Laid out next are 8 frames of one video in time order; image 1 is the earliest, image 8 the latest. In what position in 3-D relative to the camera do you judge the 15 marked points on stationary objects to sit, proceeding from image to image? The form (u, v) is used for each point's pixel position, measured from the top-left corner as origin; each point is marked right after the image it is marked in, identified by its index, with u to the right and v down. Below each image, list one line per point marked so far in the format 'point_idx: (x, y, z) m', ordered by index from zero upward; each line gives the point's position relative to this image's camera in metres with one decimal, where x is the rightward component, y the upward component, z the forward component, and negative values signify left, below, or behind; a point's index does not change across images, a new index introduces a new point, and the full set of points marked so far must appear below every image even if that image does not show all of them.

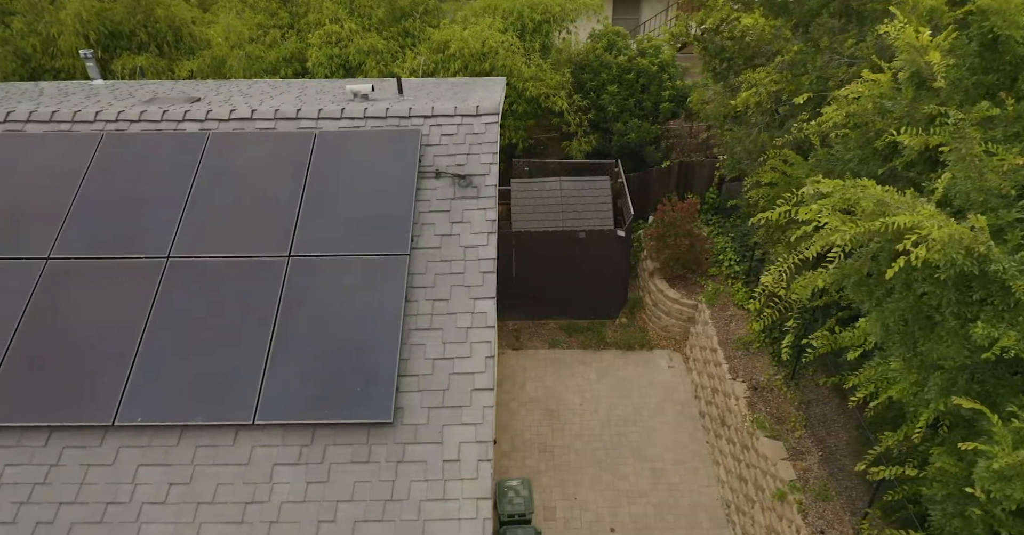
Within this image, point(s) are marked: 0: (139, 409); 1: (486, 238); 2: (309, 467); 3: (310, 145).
0: (-3.3, -1.3, +5.5) m
1: (-0.3, +0.3, +6.4) m
2: (-1.7, -1.7, +5.3) m
3: (-2.3, +1.4, +7.0) m
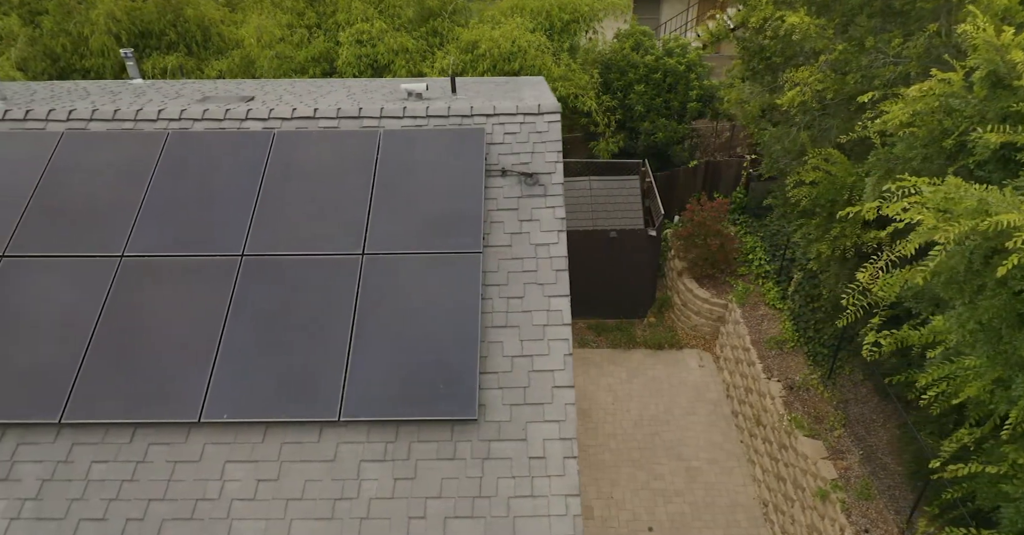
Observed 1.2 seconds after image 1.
0: (-2.6, -1.3, +5.5) m
1: (+0.5, +0.3, +6.4) m
2: (-1.0, -1.7, +5.3) m
3: (-1.6, +1.4, +7.0) m
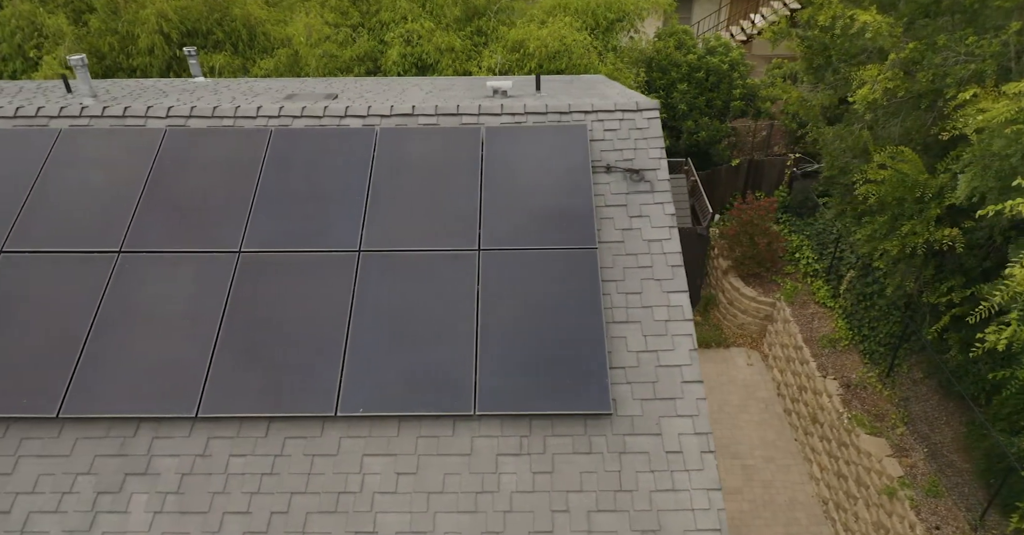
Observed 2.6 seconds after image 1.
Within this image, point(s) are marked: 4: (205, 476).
0: (-1.4, -1.2, +5.5) m
1: (+1.7, +0.4, +6.4) m
2: (+0.2, -1.7, +5.3) m
3: (-0.4, +1.5, +7.0) m
4: (-2.7, -1.8, +5.3) m
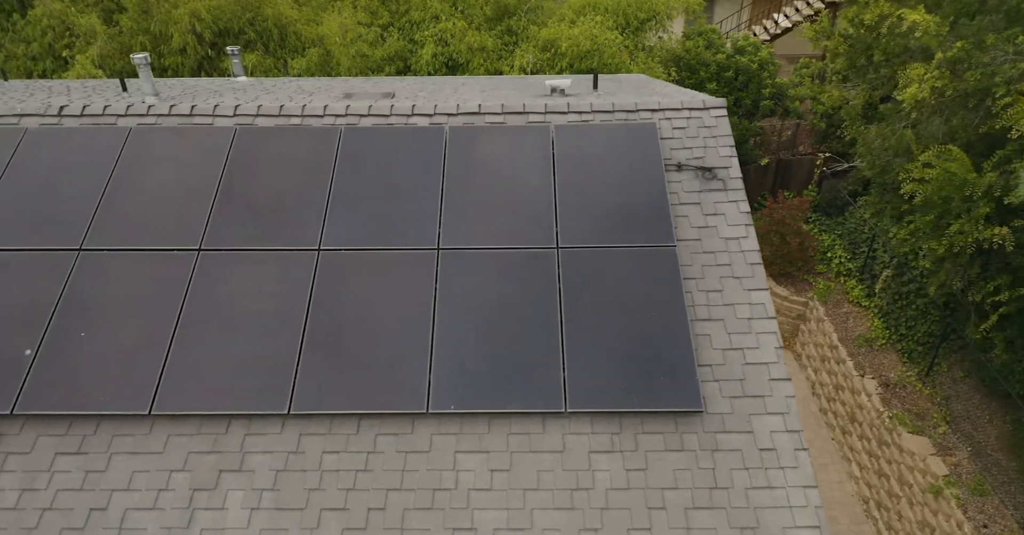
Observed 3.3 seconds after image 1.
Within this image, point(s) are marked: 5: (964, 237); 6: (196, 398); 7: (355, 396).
0: (-0.6, -1.2, +5.5) m
1: (+2.5, +0.4, +6.4) m
2: (+1.0, -1.6, +5.3) m
3: (+0.4, +1.5, +7.0) m
4: (-1.8, -1.8, +5.3) m
5: (+7.5, +0.5, +10.1) m
6: (-2.9, -1.2, +5.6) m
7: (-1.4, -1.2, +5.6) m
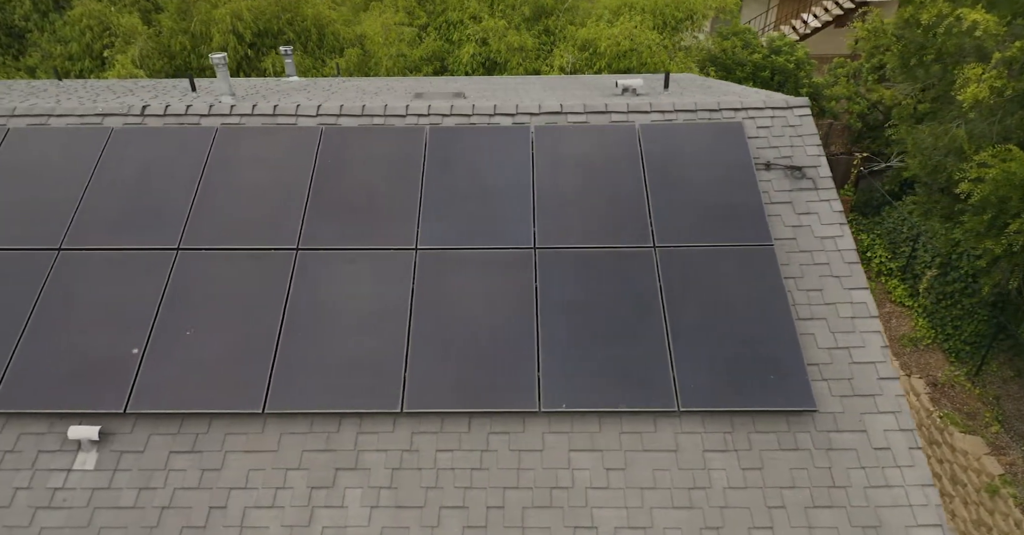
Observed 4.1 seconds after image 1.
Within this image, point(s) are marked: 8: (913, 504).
0: (+0.5, -1.2, +5.6) m
1: (+3.5, +0.4, +6.4) m
2: (+2.0, -1.6, +5.3) m
3: (+1.4, +1.5, +7.0) m
4: (-0.8, -1.8, +5.3) m
5: (+8.5, +0.5, +10.1) m
6: (-1.9, -1.2, +5.6) m
7: (-0.4, -1.2, +5.6) m
8: (+3.3, -2.0, +5.1) m
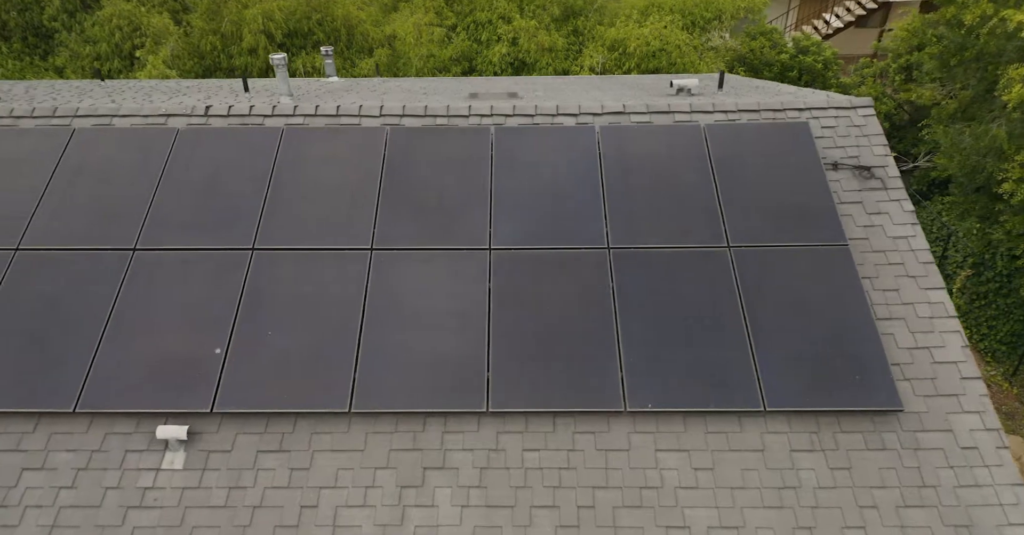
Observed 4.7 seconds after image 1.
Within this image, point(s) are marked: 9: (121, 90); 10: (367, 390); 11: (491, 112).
0: (+1.2, -1.2, +5.6) m
1: (+4.2, +0.4, +6.4) m
2: (+2.8, -1.6, +5.3) m
3: (+2.2, +1.5, +7.0) m
4: (-0.1, -1.8, +5.3) m
5: (+9.3, +0.5, +10.1) m
6: (-1.1, -1.2, +5.6) m
7: (+0.3, -1.2, +5.6) m
8: (+4.1, -2.0, +5.1) m
9: (-6.3, +2.9, +9.7) m
10: (-1.4, -1.1, +5.7) m
11: (-0.3, +1.9, +7.4) m
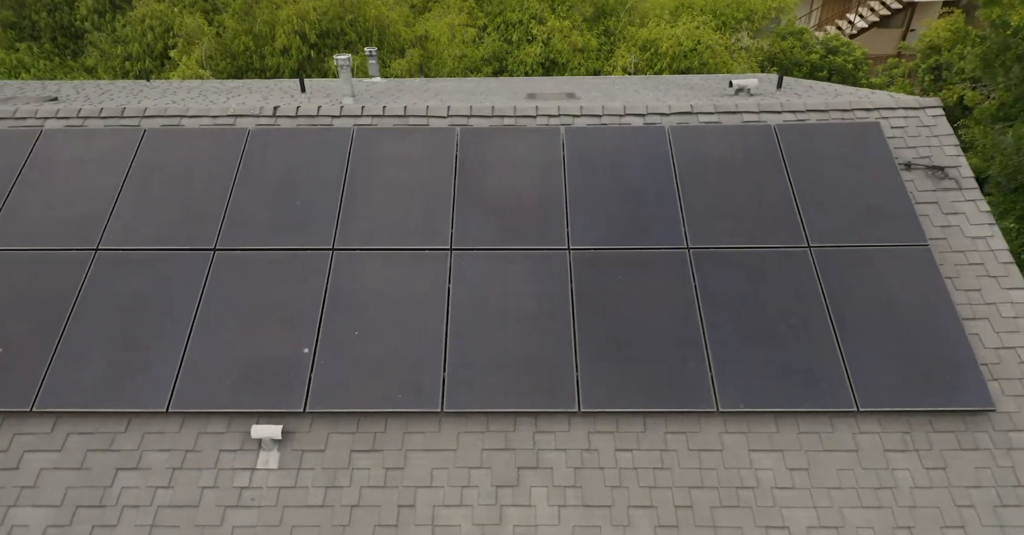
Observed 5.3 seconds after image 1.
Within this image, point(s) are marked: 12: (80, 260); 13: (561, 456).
0: (+2.1, -1.2, +5.6) m
1: (+5.1, +0.4, +6.5) m
2: (+3.6, -1.6, +5.3) m
3: (+3.0, +1.5, +7.0) m
4: (+0.8, -1.8, +5.3) m
5: (+10.1, +0.5, +10.1) m
6: (-0.3, -1.2, +5.6) m
7: (+1.2, -1.2, +5.6) m
8: (+4.9, -2.0, +5.1) m
9: (-5.4, +2.9, +9.8) m
10: (-0.5, -1.1, +5.7) m
11: (+0.6, +1.9, +7.4) m
12: (-4.5, +0.1, +6.4) m
13: (+0.4, -1.7, +5.4) m
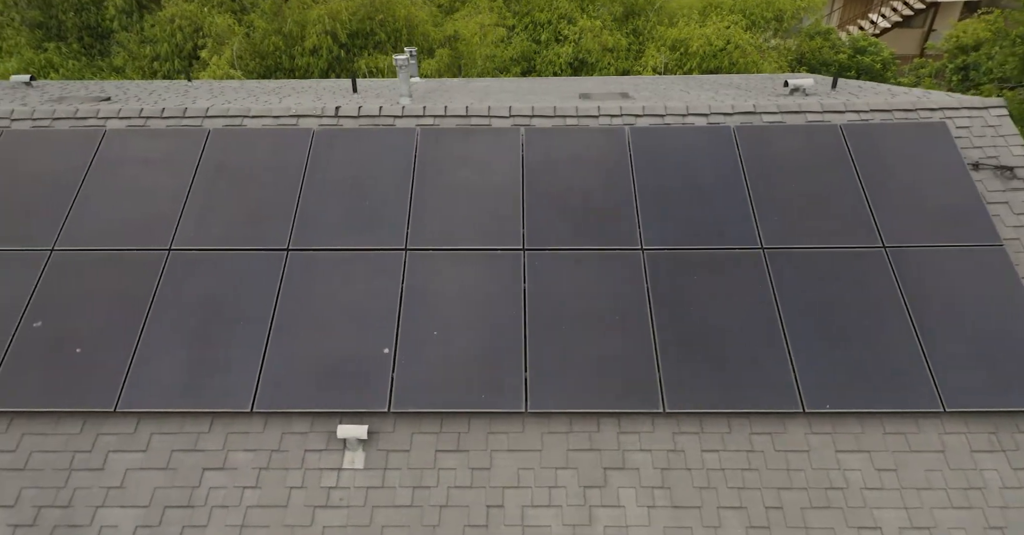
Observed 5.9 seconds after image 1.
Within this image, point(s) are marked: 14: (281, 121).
0: (+2.8, -1.2, +5.6) m
1: (+5.8, +0.4, +6.4) m
2: (+4.4, -1.6, +5.3) m
3: (+3.8, +1.5, +7.0) m
4: (+1.5, -1.8, +5.3) m
5: (+10.9, +0.5, +10.1) m
6: (+0.5, -1.2, +5.6) m
7: (+1.9, -1.2, +5.6) m
8: (+5.7, -2.0, +5.1) m
9: (-4.7, +2.9, +9.8) m
10: (+0.2, -1.2, +5.7) m
11: (+1.3, +1.9, +7.4) m
12: (-3.8, +0.1, +6.4) m
13: (+1.2, -1.7, +5.4) m
14: (-2.8, +1.8, +7.4) m
